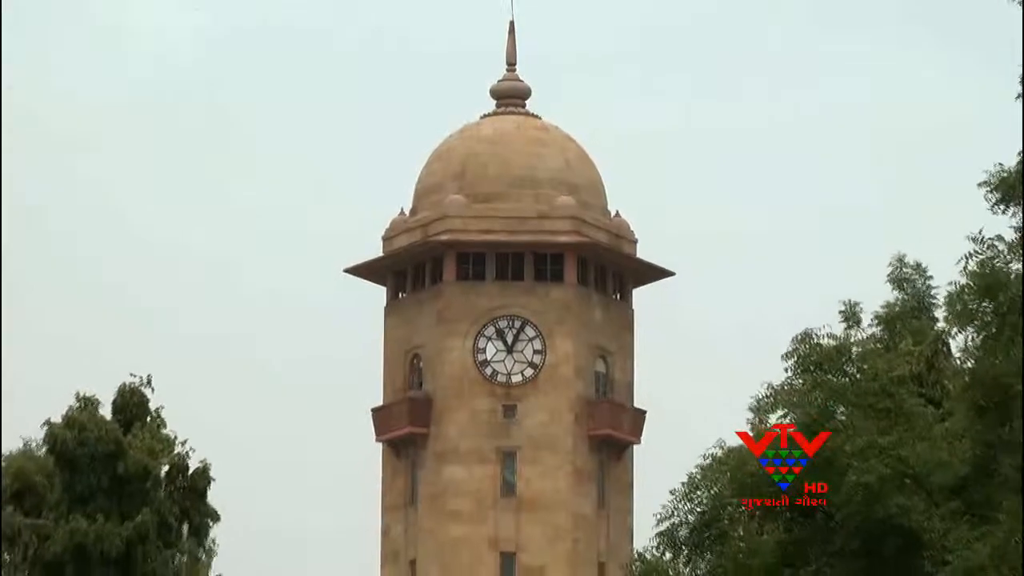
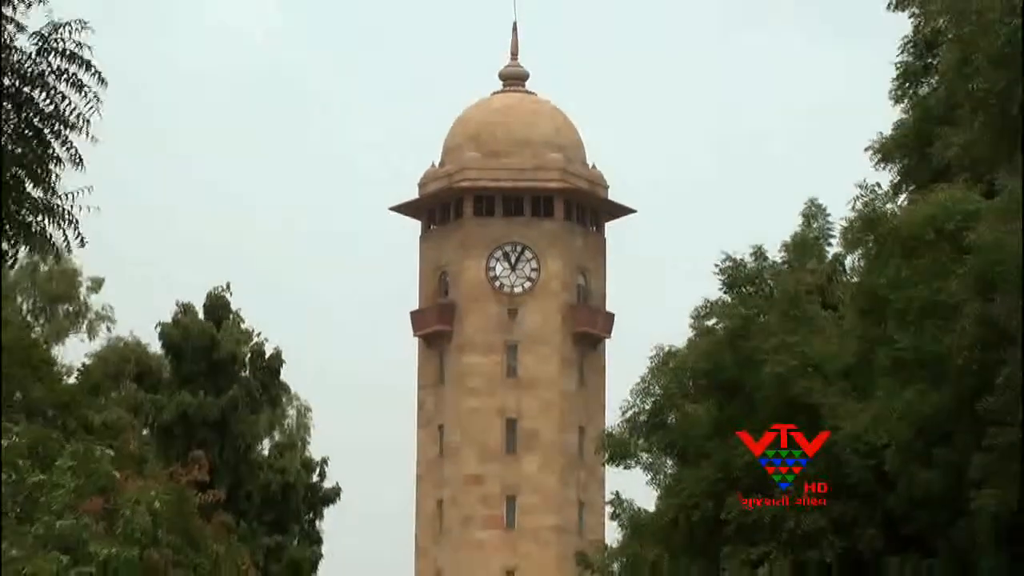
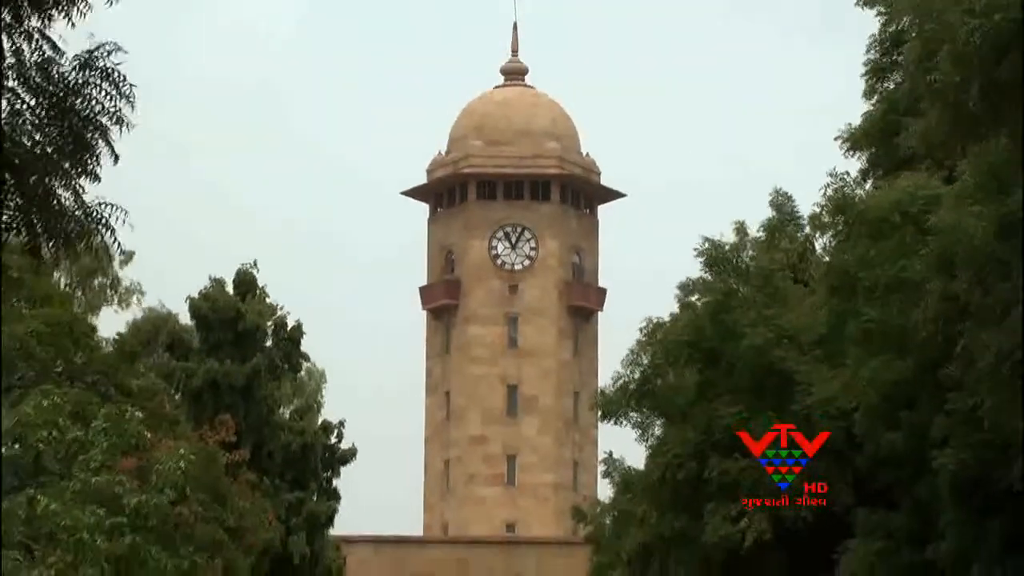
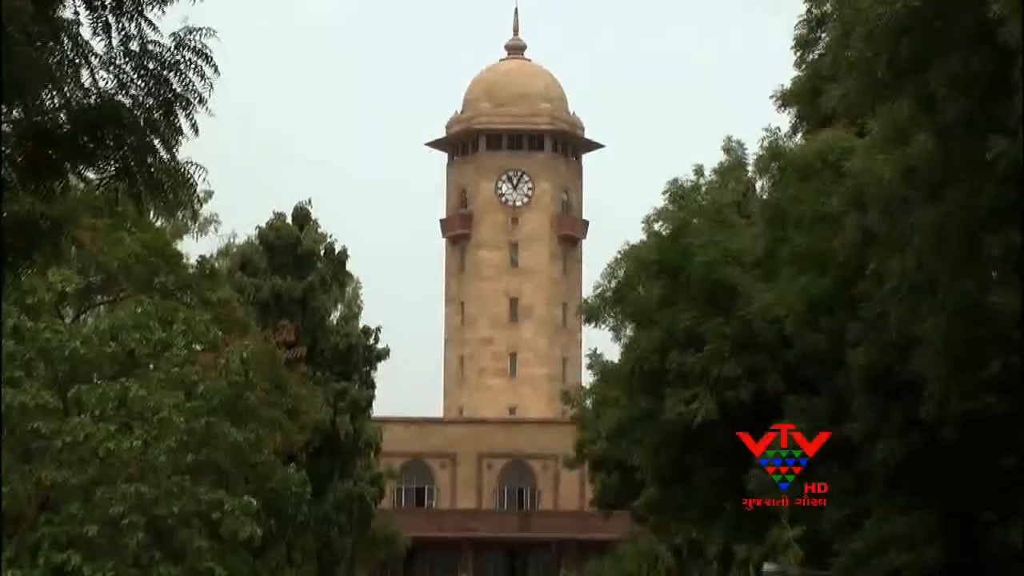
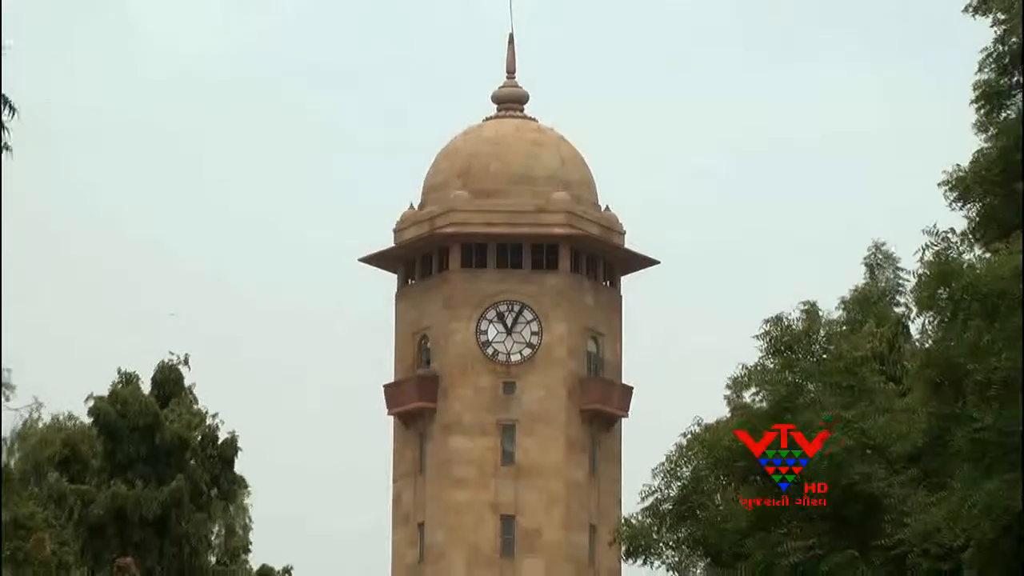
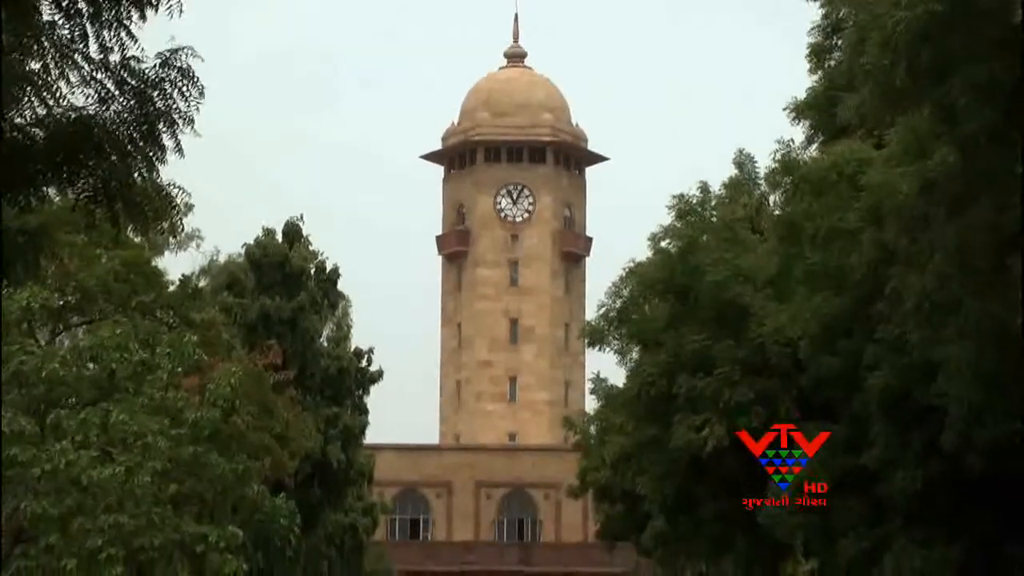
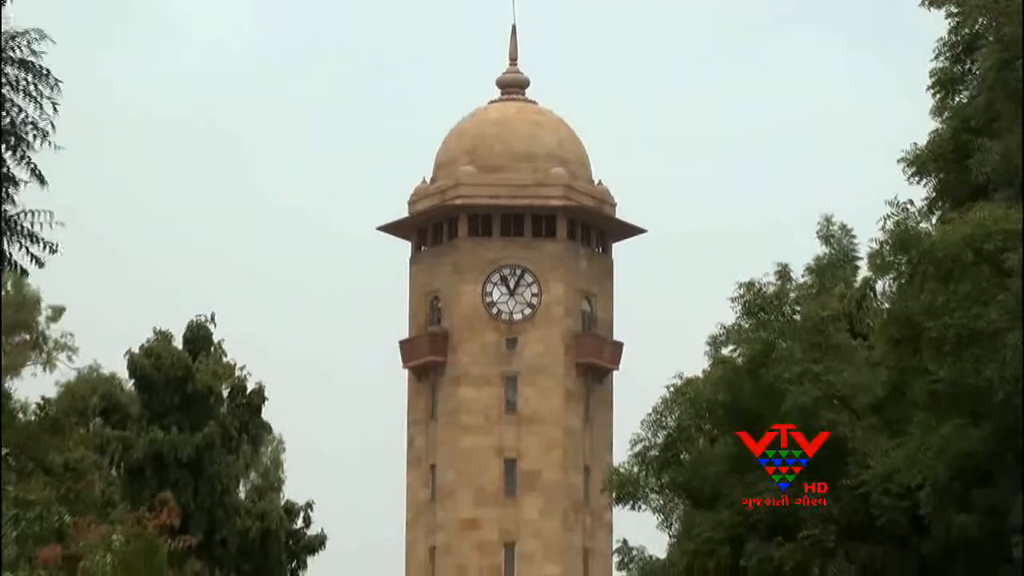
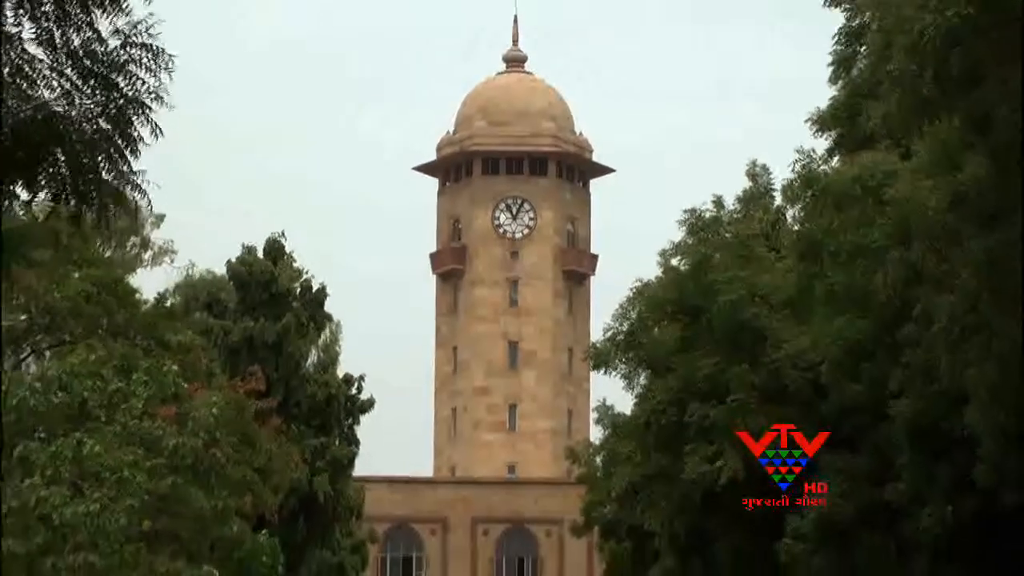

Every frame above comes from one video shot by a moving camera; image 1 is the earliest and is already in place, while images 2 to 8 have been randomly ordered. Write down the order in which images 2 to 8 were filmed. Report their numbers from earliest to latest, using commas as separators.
5, 7, 2, 3, 8, 6, 4
